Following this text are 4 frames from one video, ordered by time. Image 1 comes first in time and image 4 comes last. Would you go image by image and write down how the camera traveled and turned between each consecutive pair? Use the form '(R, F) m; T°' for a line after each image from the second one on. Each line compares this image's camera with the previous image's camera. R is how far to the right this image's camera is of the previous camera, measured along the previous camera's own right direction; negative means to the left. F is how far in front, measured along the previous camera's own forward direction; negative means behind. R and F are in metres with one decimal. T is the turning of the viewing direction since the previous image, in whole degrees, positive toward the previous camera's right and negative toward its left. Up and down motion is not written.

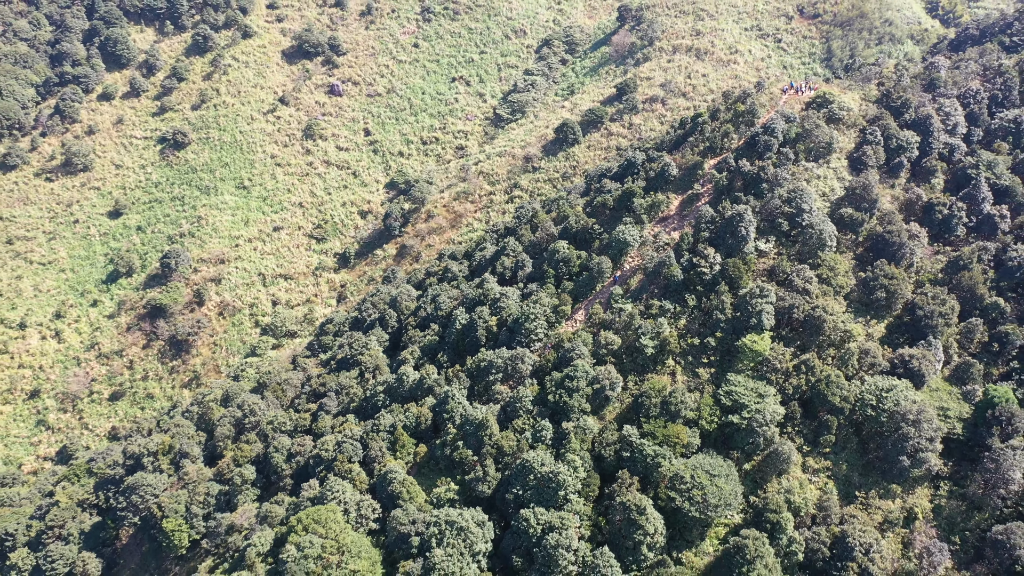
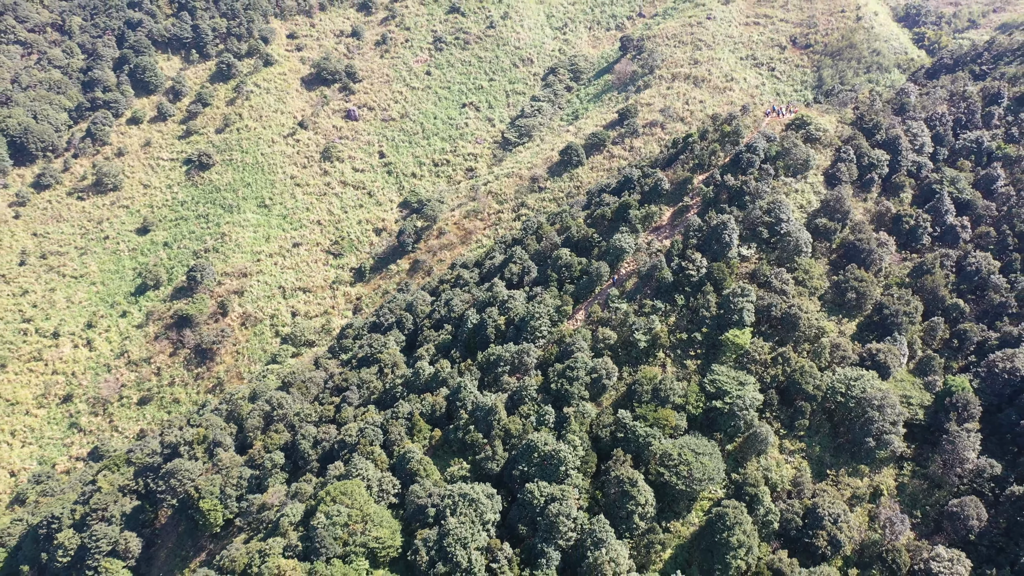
(0.0, -4.4) m; 0°
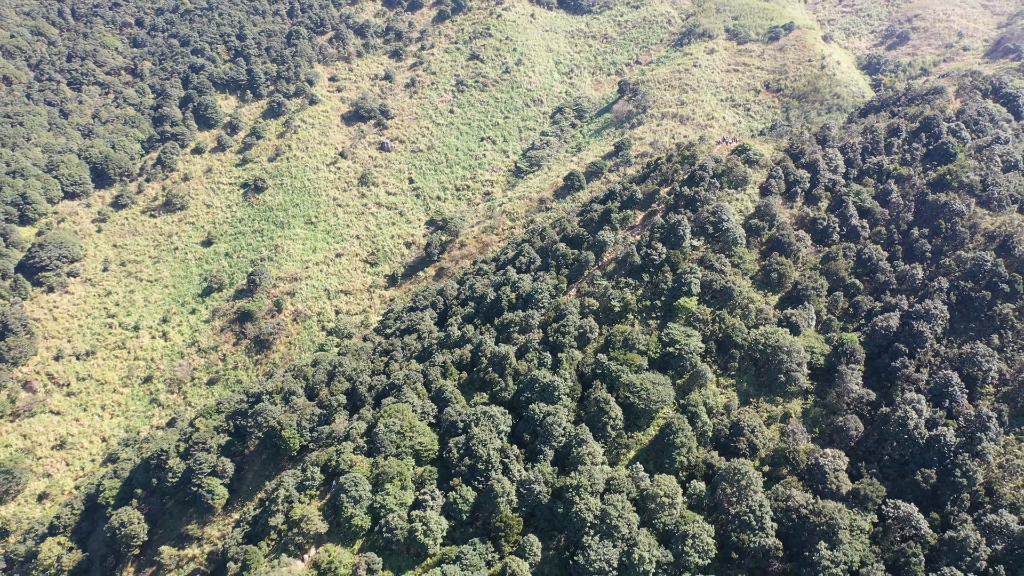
(+0.2, -15.1) m; -1°
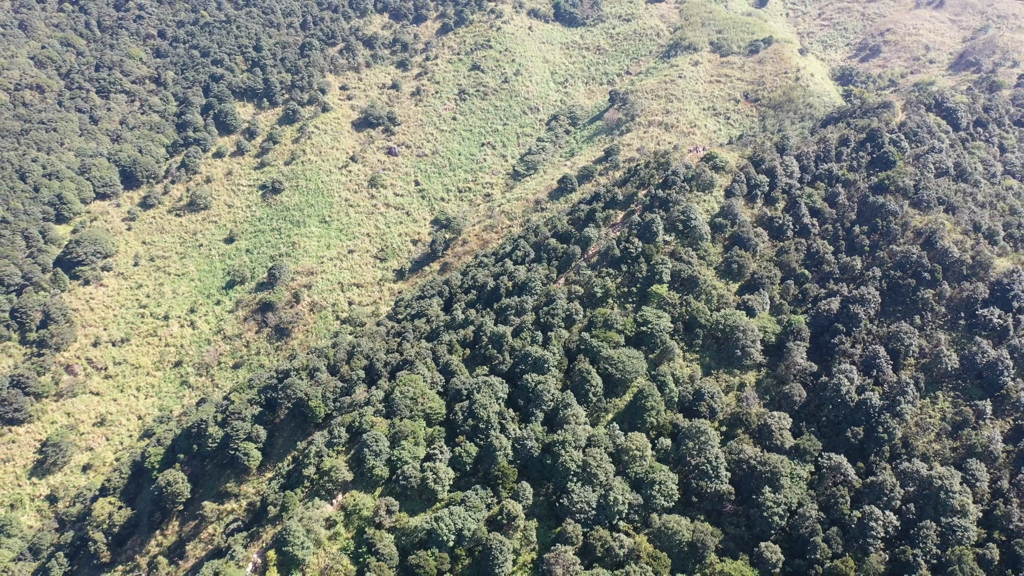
(+0.2, -9.5) m; 0°
